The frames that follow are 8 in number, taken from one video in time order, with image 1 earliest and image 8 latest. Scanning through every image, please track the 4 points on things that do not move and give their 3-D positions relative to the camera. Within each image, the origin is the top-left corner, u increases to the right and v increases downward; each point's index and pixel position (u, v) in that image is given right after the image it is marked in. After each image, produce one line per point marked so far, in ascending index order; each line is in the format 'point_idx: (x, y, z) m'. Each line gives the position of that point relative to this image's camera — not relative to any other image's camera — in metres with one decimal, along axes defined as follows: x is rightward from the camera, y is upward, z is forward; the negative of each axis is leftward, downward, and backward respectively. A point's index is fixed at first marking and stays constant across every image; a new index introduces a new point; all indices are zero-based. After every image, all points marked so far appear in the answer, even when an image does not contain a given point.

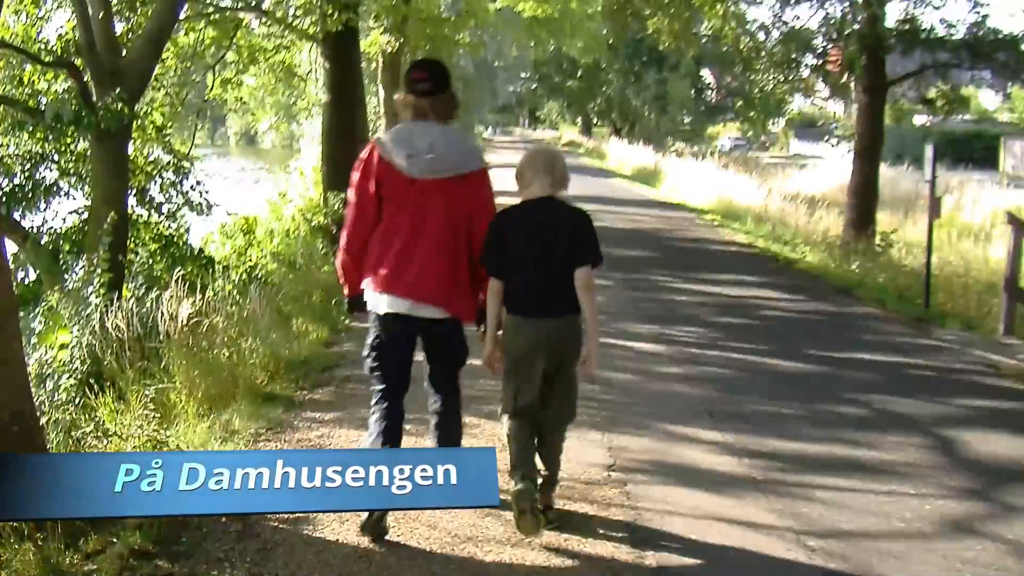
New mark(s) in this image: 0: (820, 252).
0: (+1.9, +0.2, +11.7) m
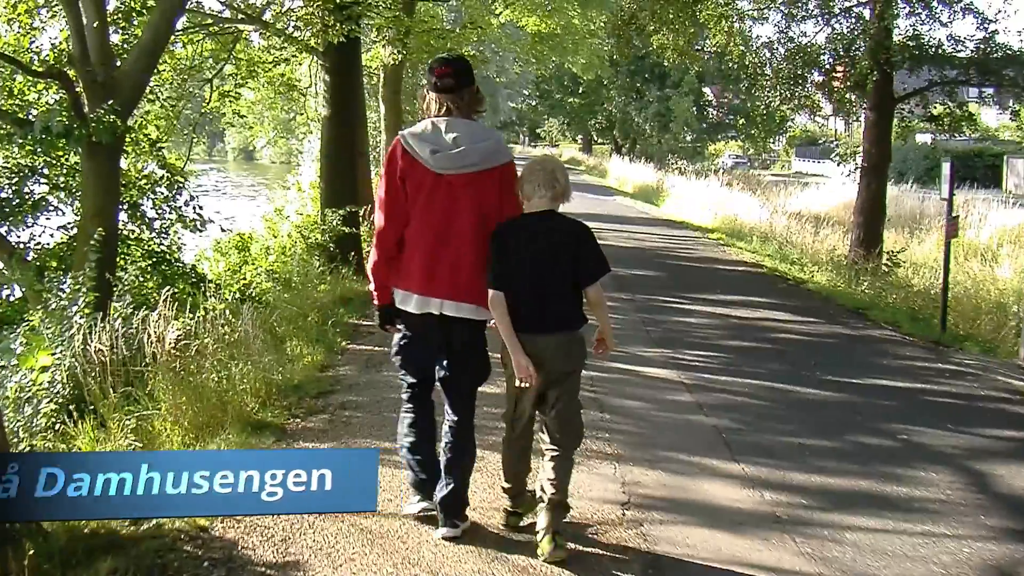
0: (+1.9, +0.1, +11.4) m
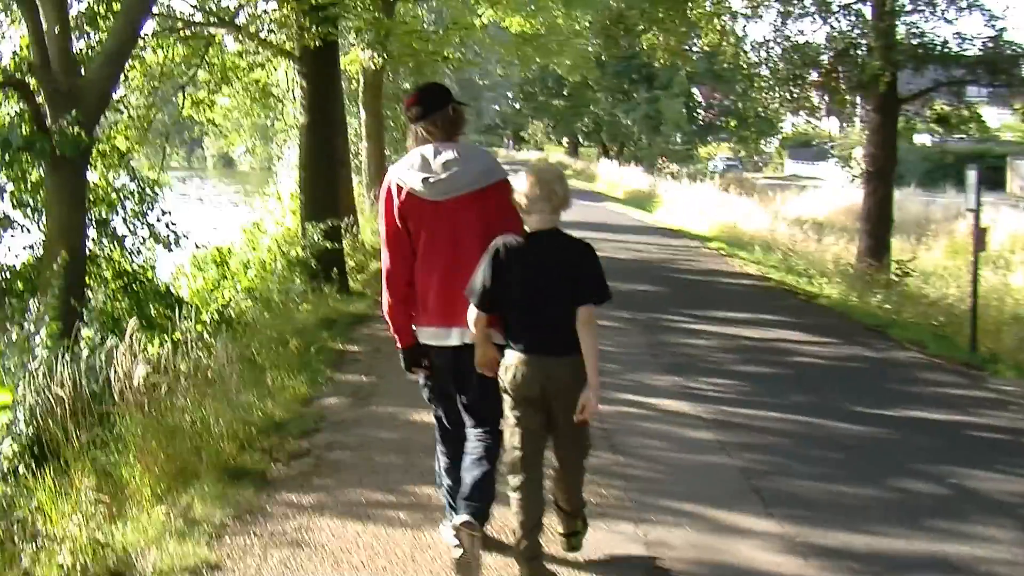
0: (+1.9, 0.0, +10.8) m
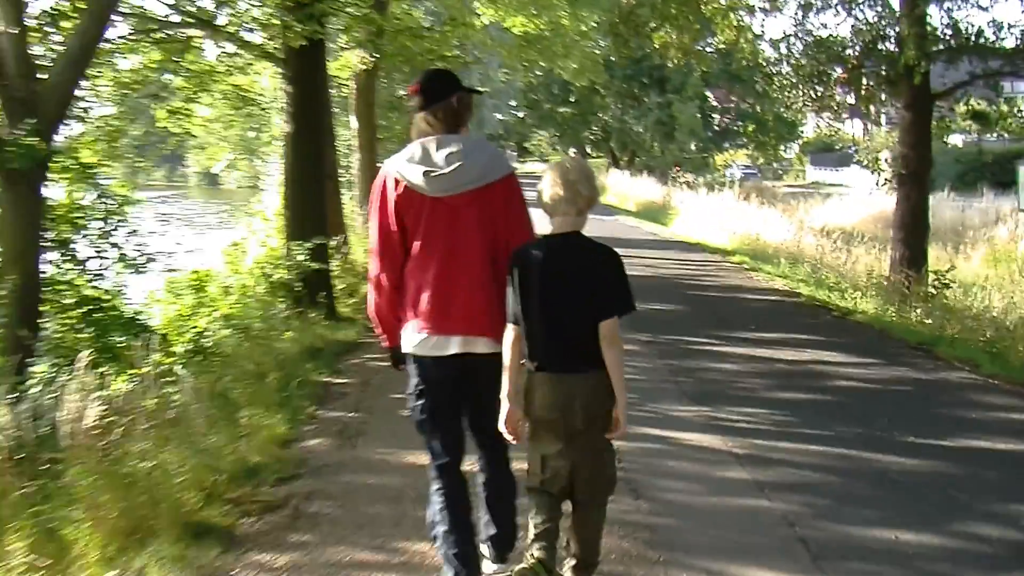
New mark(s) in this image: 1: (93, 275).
0: (+1.9, 0.0, +10.0) m
1: (-1.9, +0.1, +8.6) m
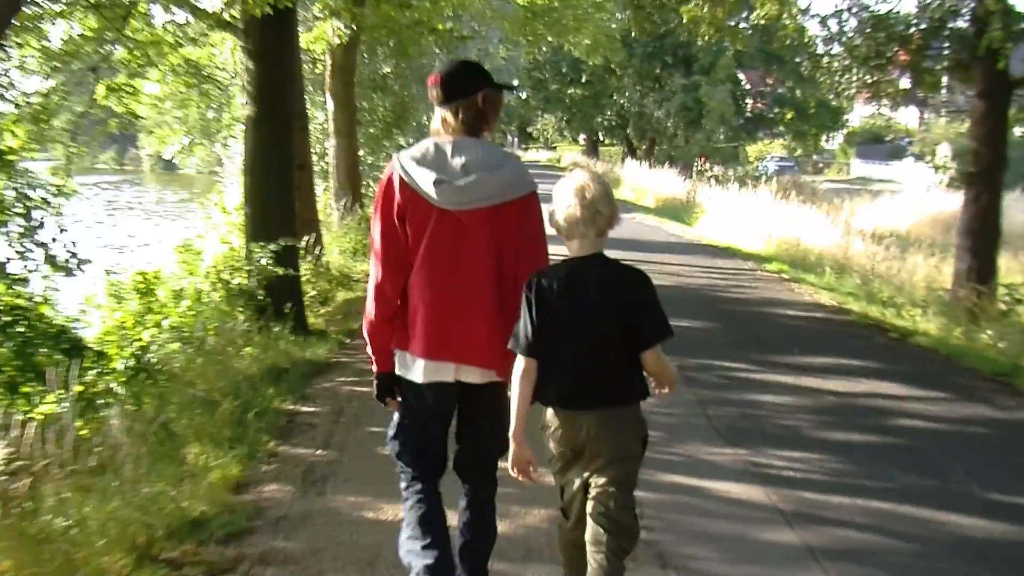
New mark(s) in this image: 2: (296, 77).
0: (+1.9, -0.1, +8.6) m
1: (-1.9, 0.0, +7.2) m
2: (-1.0, +1.0, +9.0) m
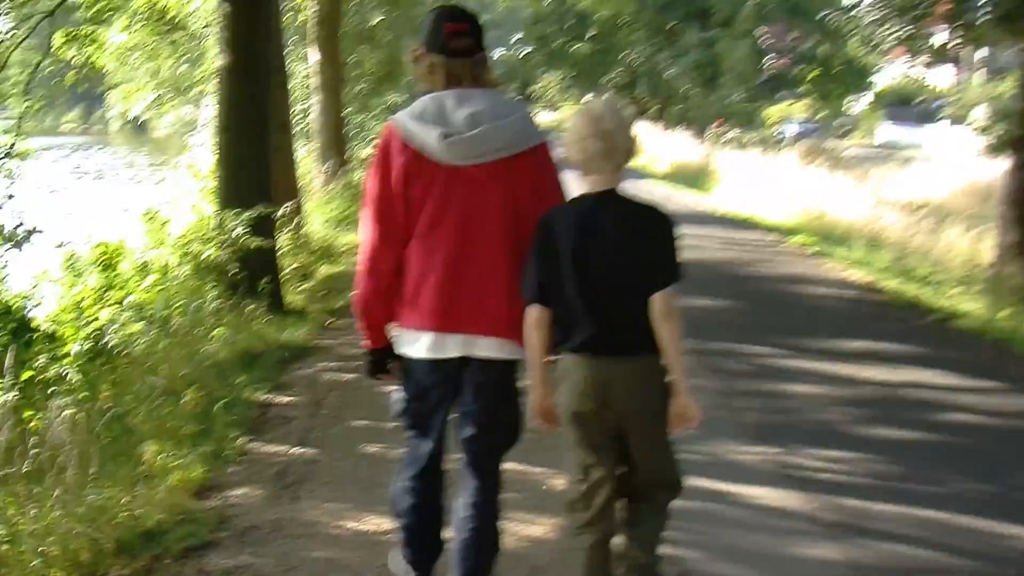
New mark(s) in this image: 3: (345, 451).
0: (+1.9, 0.0, +7.8) m
1: (-1.9, +0.1, +6.4) m
2: (-1.0, +1.1, +8.2) m
3: (-0.5, -0.5, +6.0) m
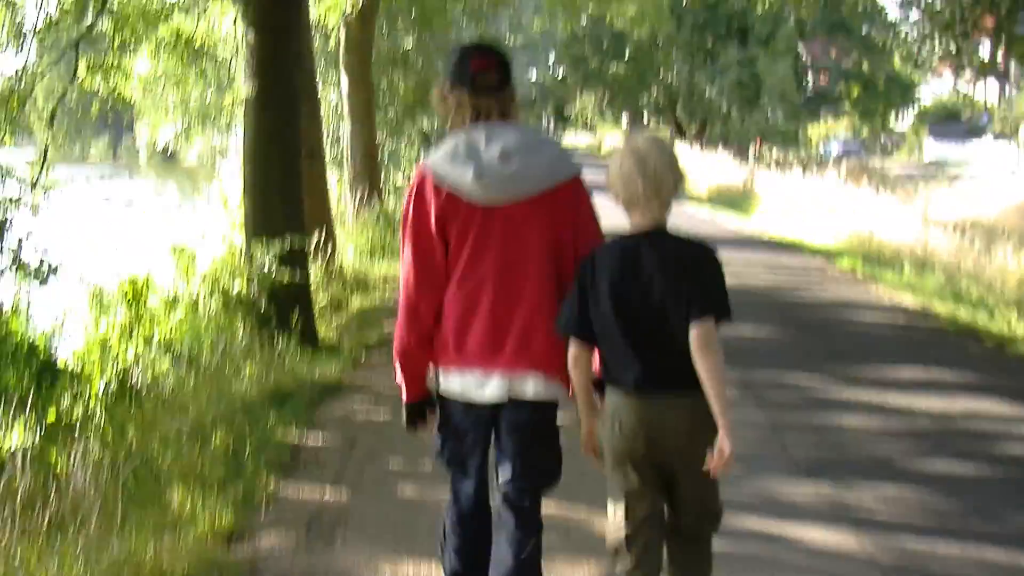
0: (+2.1, -0.1, +7.6) m
1: (-1.8, 0.0, +6.2) m
2: (-0.9, +1.0, +8.0) m
3: (-0.4, -0.6, +5.8) m
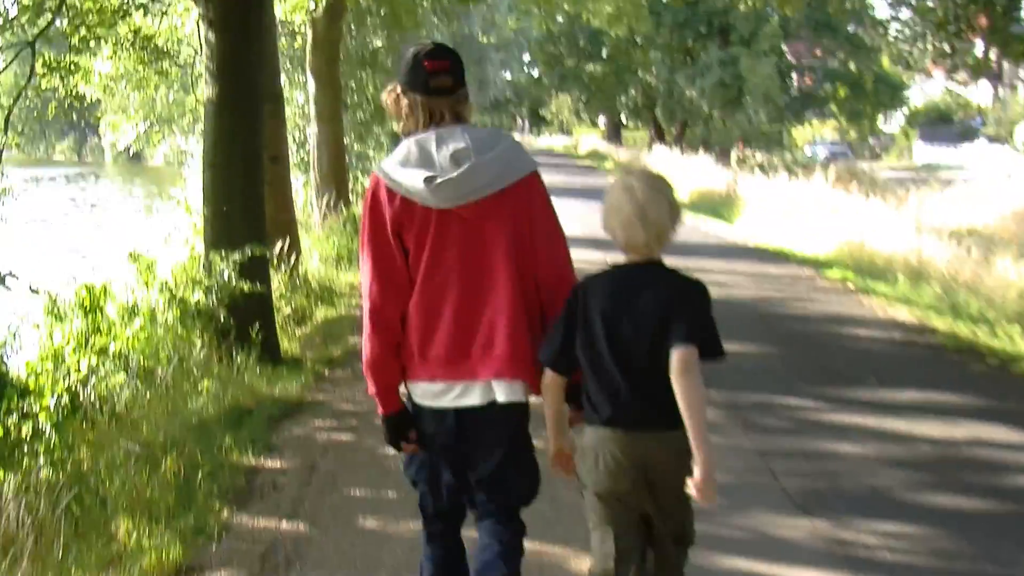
0: (+2.0, -0.2, +7.2) m
1: (-1.9, -0.1, +5.8) m
2: (-1.0, +1.0, +7.6) m
3: (-0.5, -0.7, +5.3) m
